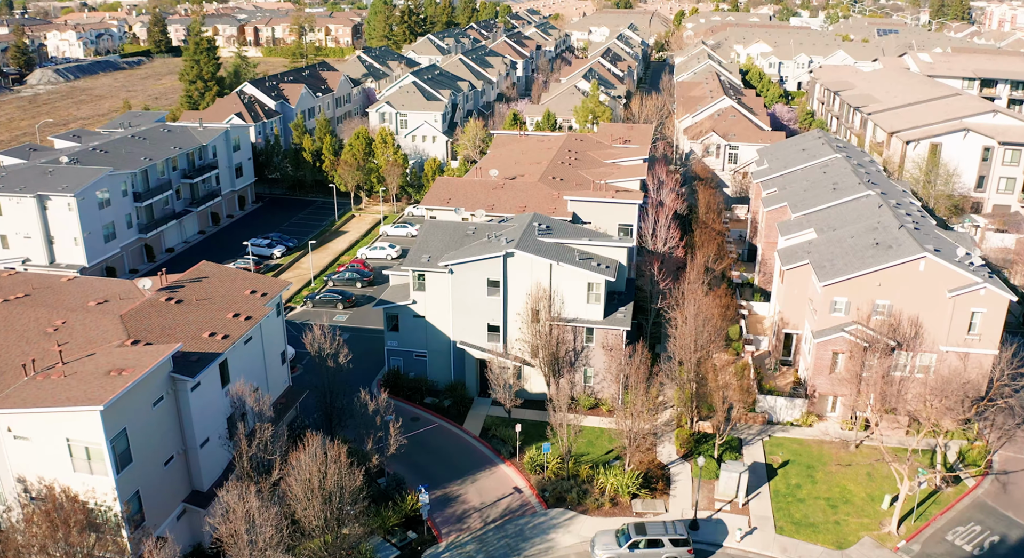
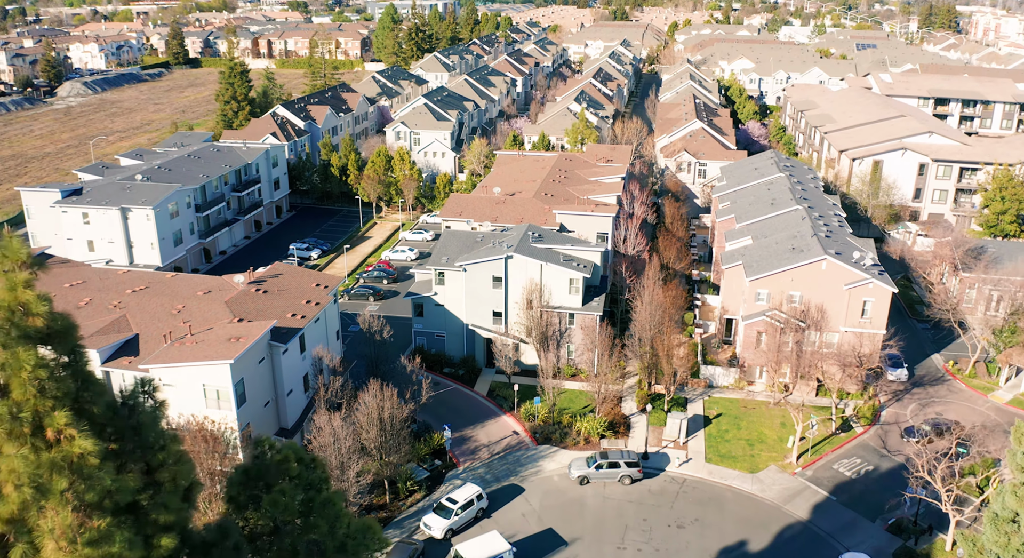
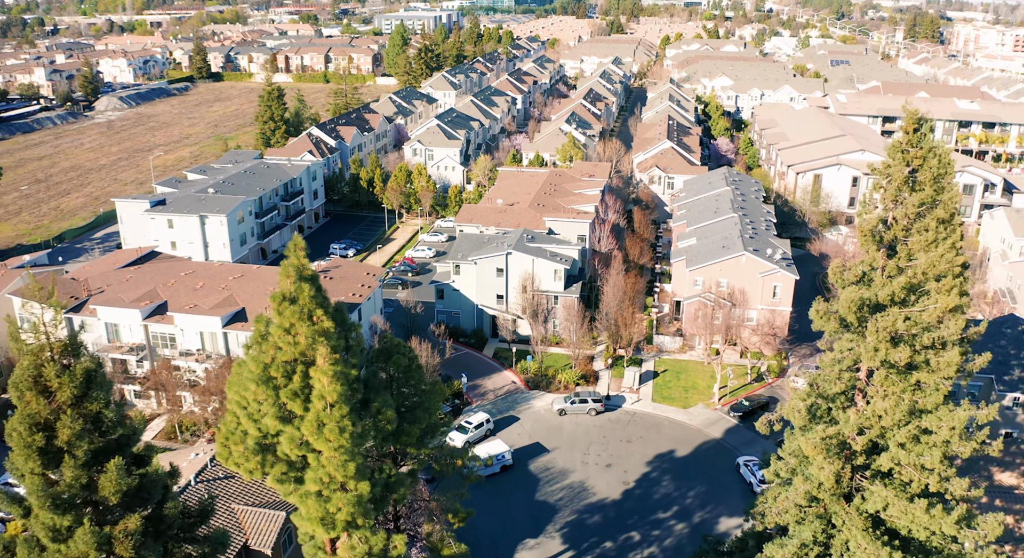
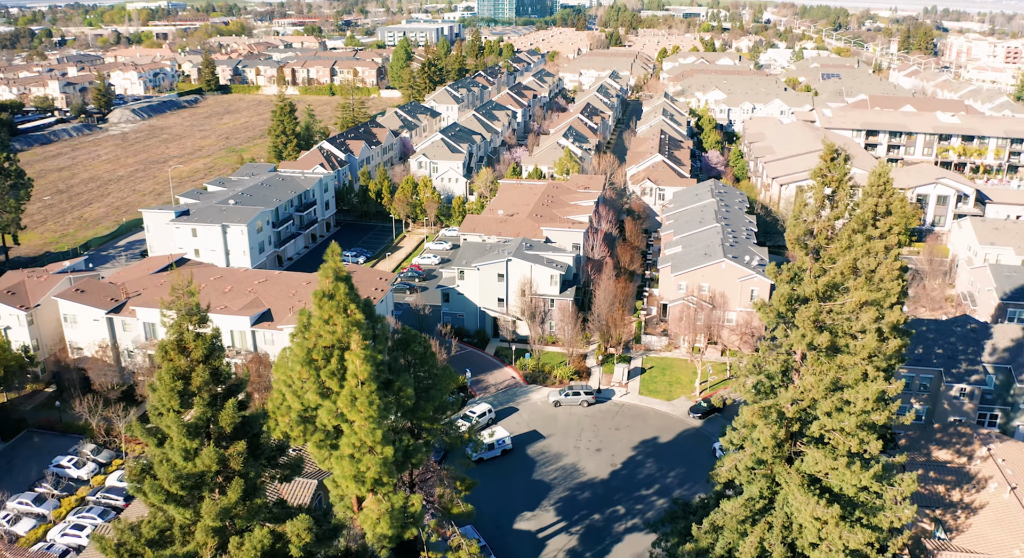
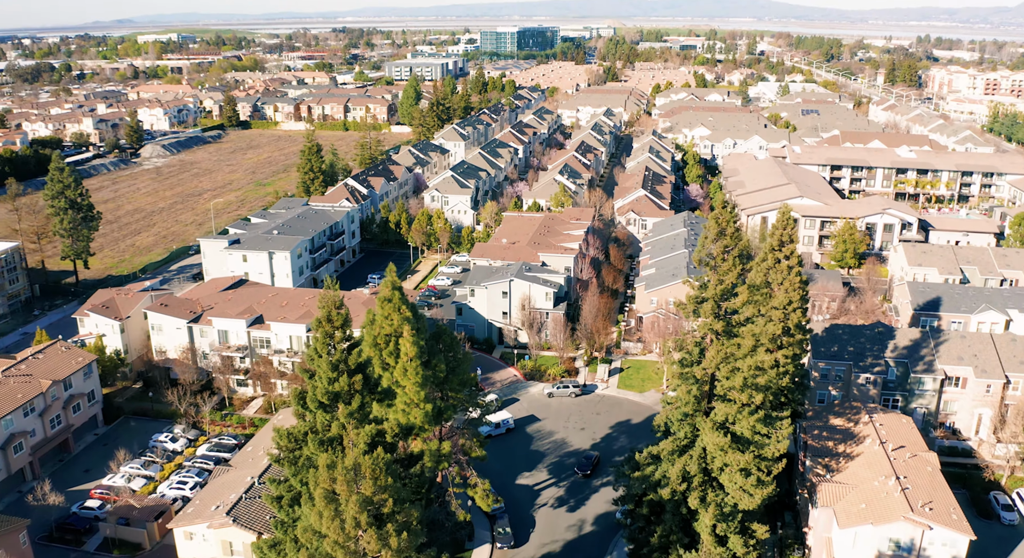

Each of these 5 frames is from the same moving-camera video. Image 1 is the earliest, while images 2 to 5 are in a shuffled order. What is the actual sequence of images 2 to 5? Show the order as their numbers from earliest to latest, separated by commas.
2, 3, 4, 5
